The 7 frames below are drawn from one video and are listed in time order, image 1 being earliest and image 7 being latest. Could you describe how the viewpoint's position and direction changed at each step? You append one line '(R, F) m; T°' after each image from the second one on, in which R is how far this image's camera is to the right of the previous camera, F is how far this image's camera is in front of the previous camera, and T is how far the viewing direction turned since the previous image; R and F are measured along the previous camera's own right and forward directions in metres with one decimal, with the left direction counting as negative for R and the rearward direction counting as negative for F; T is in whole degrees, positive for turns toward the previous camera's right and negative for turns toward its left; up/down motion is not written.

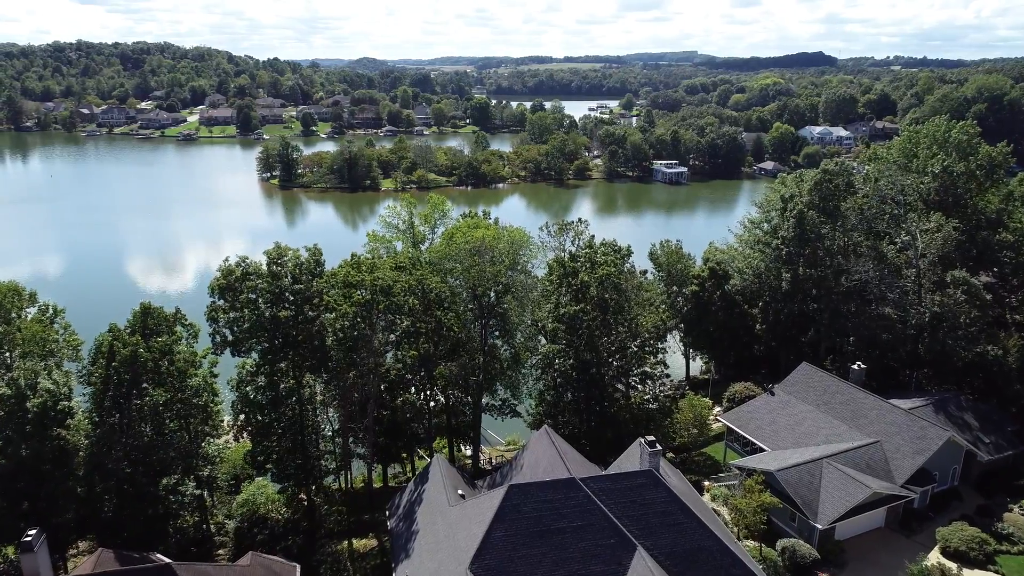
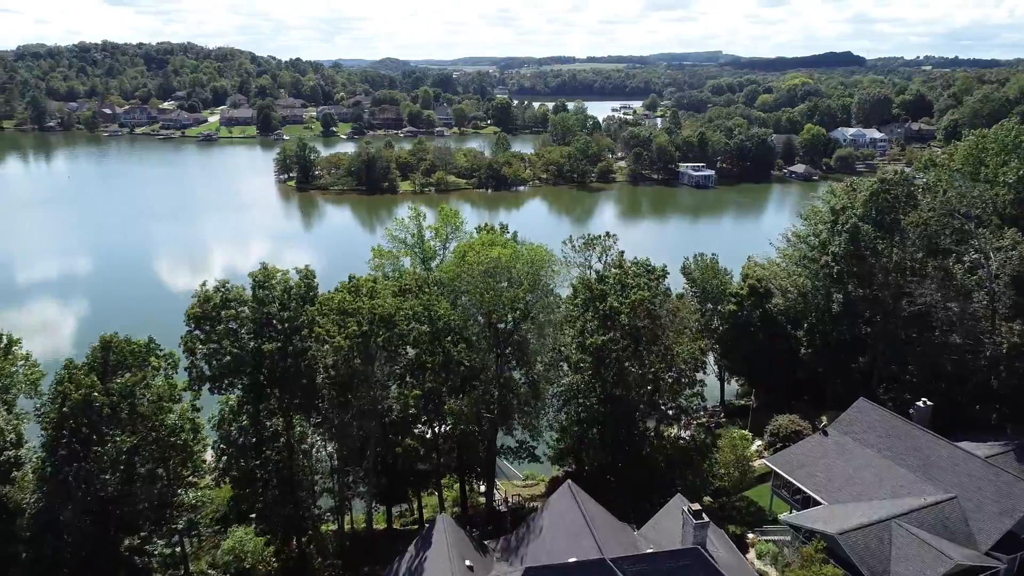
(0.0, +1.6) m; -2°
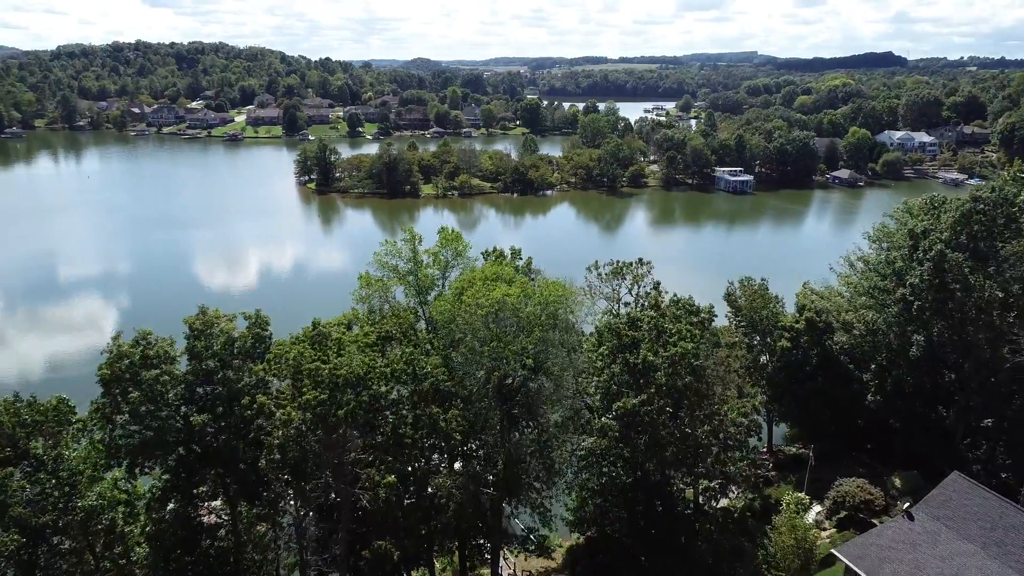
(+0.3, +2.4) m; -2°
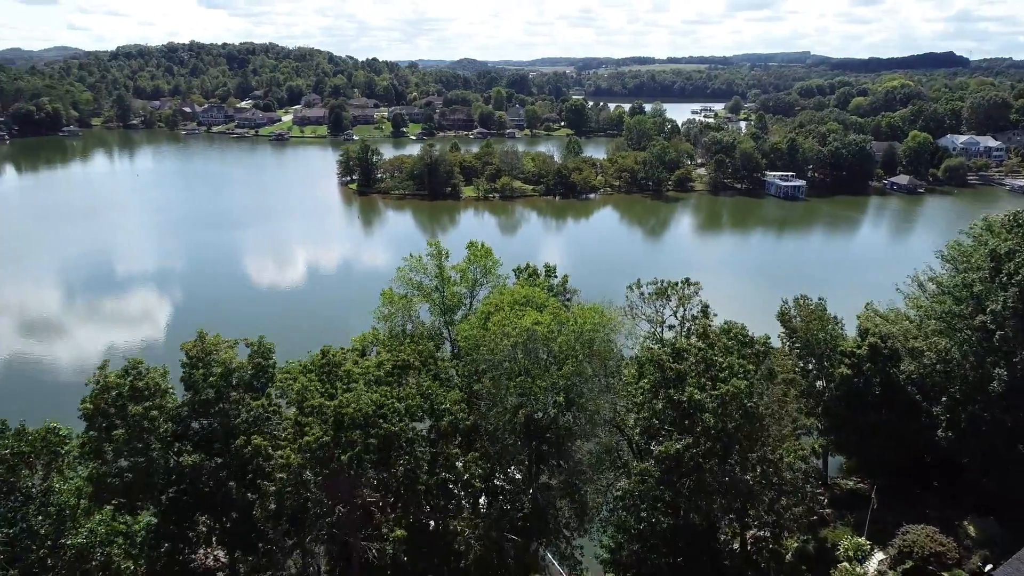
(+0.1, +0.9) m; -4°
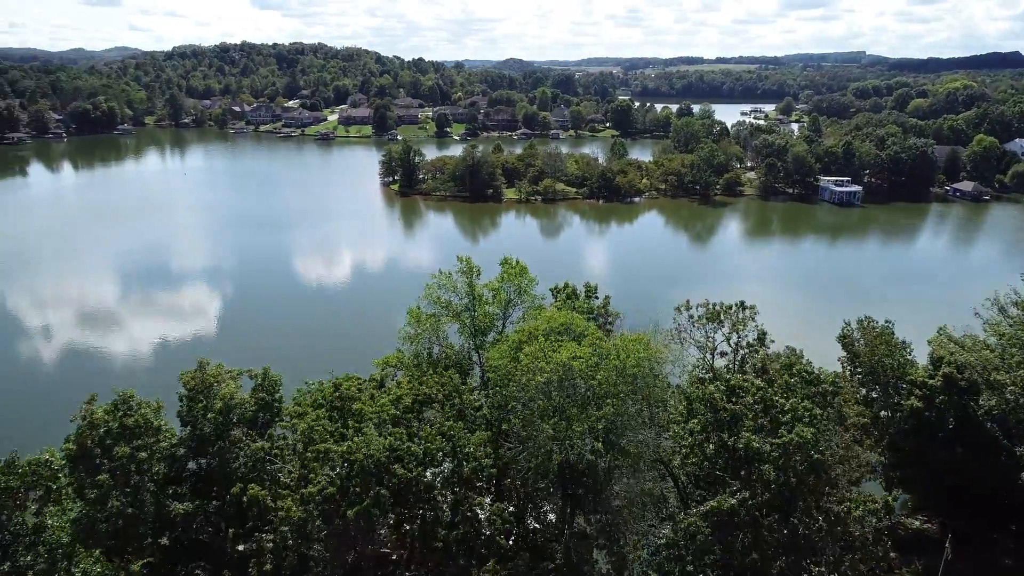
(+0.1, +0.9) m; -4°
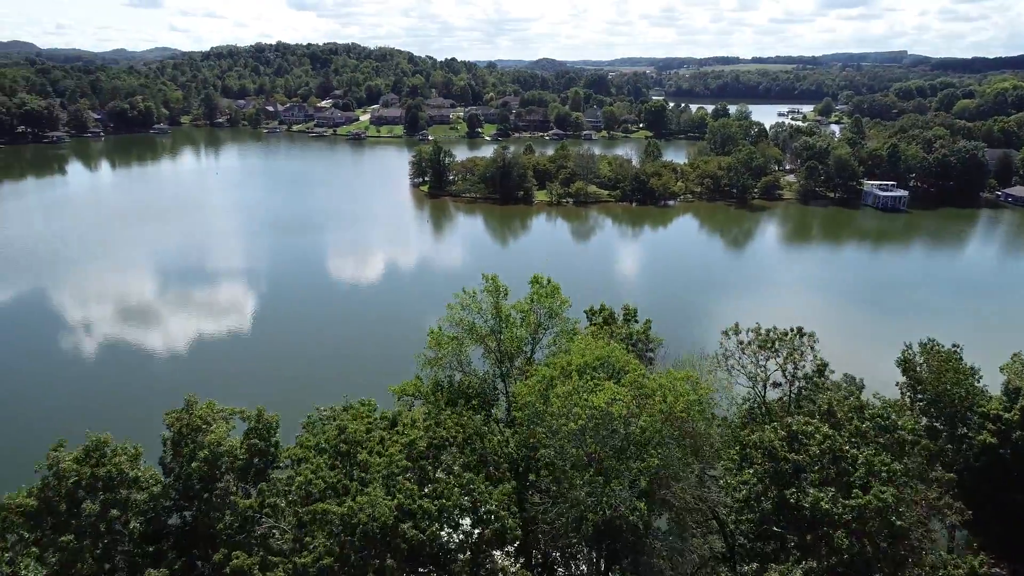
(0.0, +0.9) m; -3°
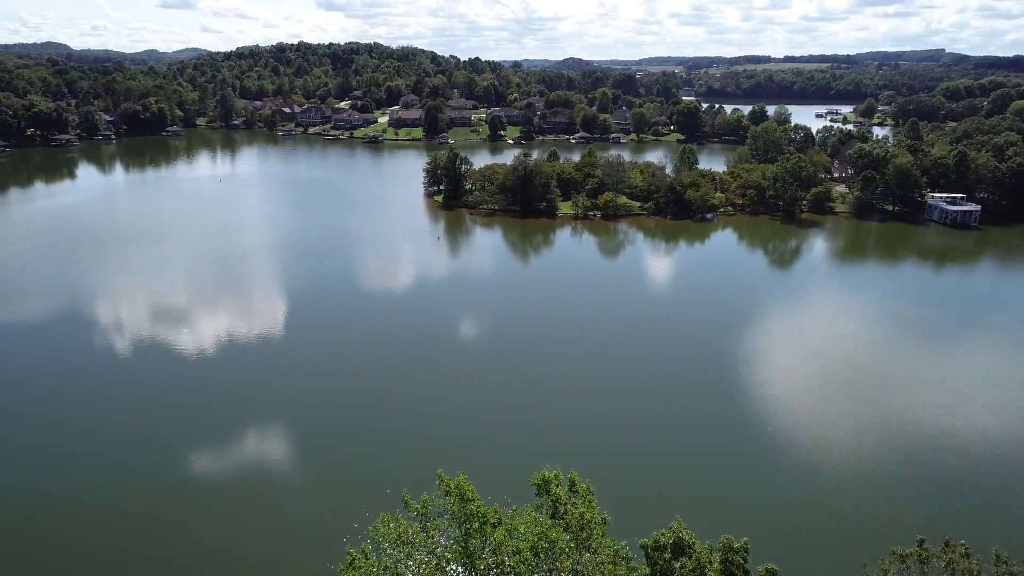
(+0.3, +4.6) m; -2°
